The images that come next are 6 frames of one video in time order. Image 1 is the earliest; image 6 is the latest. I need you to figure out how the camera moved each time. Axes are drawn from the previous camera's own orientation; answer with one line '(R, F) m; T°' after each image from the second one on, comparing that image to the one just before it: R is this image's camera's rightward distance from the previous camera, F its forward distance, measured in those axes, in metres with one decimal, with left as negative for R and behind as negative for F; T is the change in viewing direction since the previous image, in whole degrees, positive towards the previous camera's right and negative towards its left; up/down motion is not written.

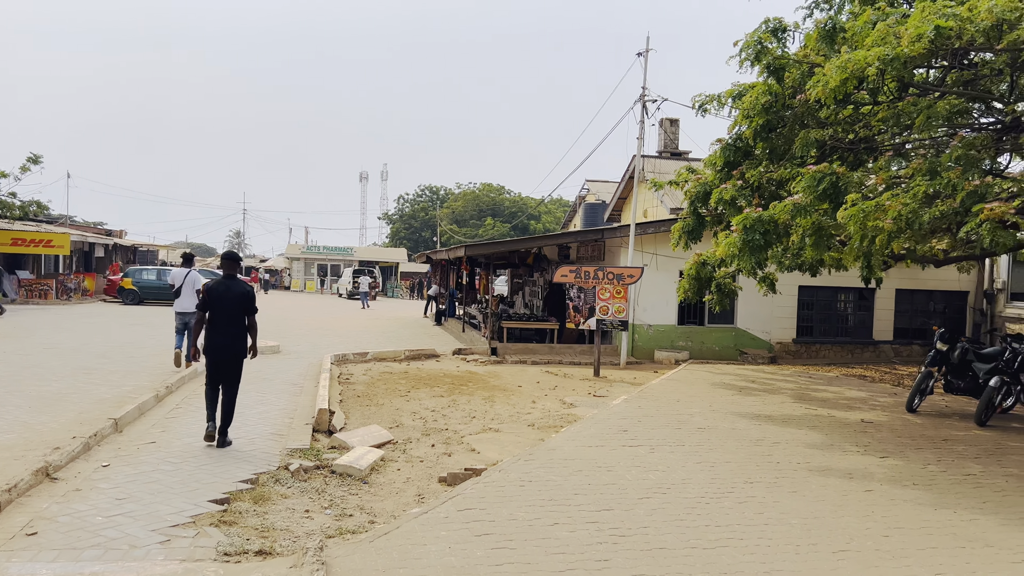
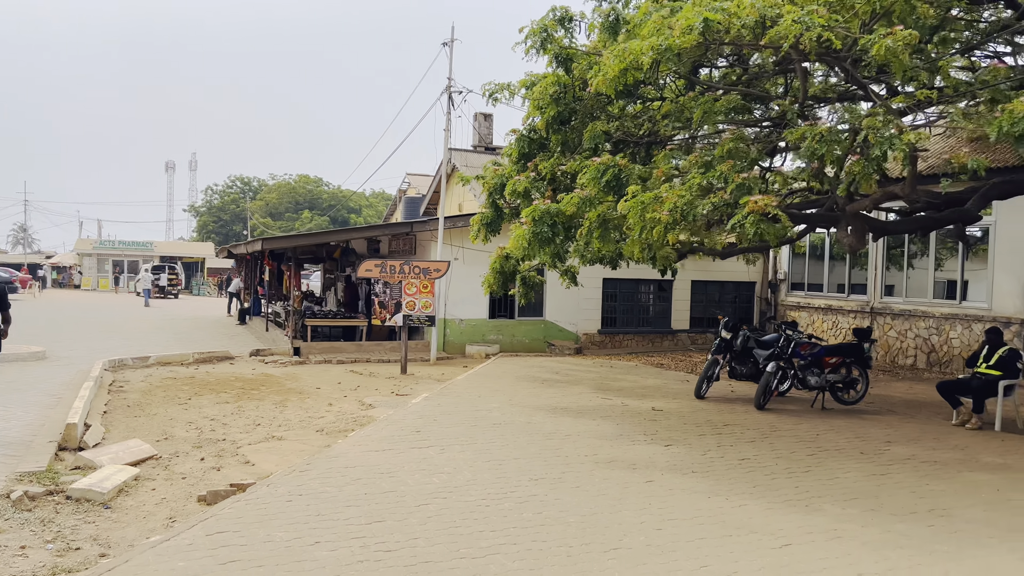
(+0.4, +0.4) m; +12°
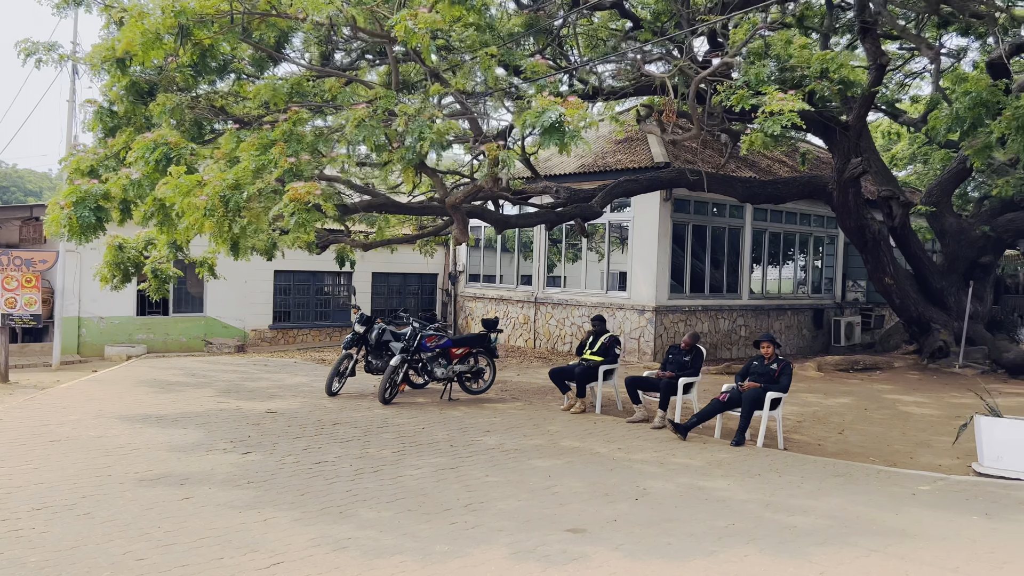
(+1.5, +0.3) m; +18°
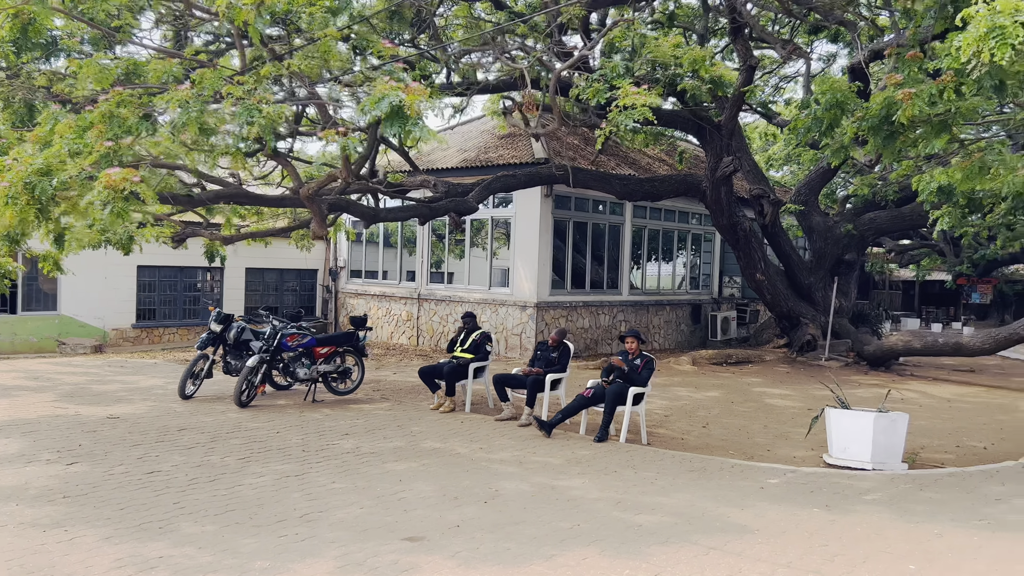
(+0.4, +0.2) m; +7°
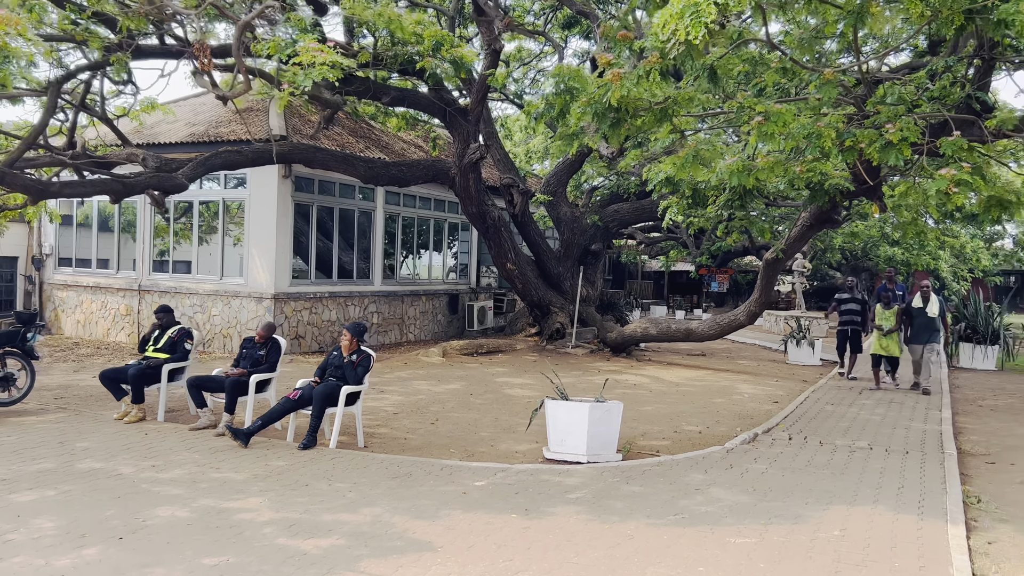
(+0.8, +0.7) m; +15°
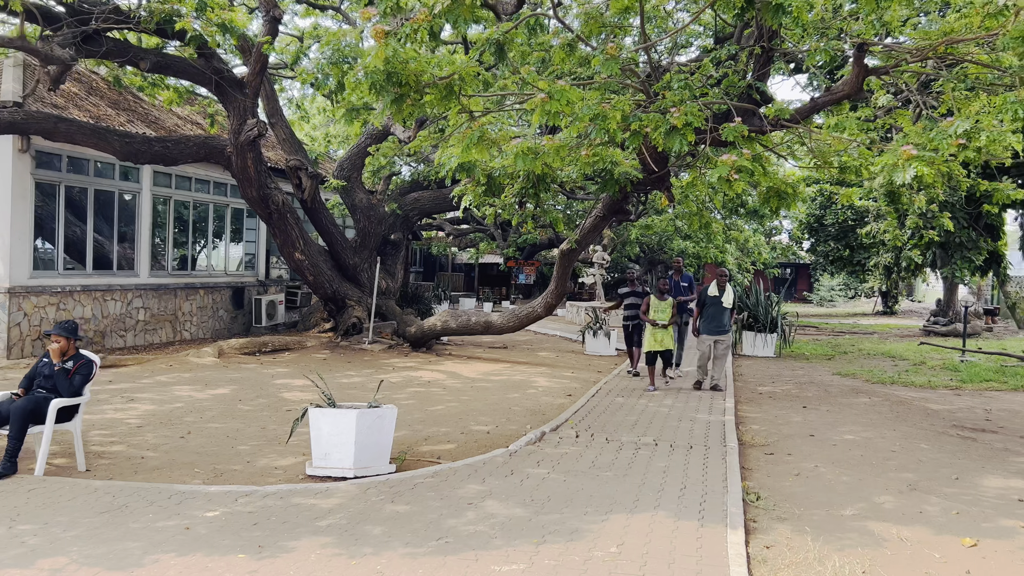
(+0.4, +0.8) m; +13°
